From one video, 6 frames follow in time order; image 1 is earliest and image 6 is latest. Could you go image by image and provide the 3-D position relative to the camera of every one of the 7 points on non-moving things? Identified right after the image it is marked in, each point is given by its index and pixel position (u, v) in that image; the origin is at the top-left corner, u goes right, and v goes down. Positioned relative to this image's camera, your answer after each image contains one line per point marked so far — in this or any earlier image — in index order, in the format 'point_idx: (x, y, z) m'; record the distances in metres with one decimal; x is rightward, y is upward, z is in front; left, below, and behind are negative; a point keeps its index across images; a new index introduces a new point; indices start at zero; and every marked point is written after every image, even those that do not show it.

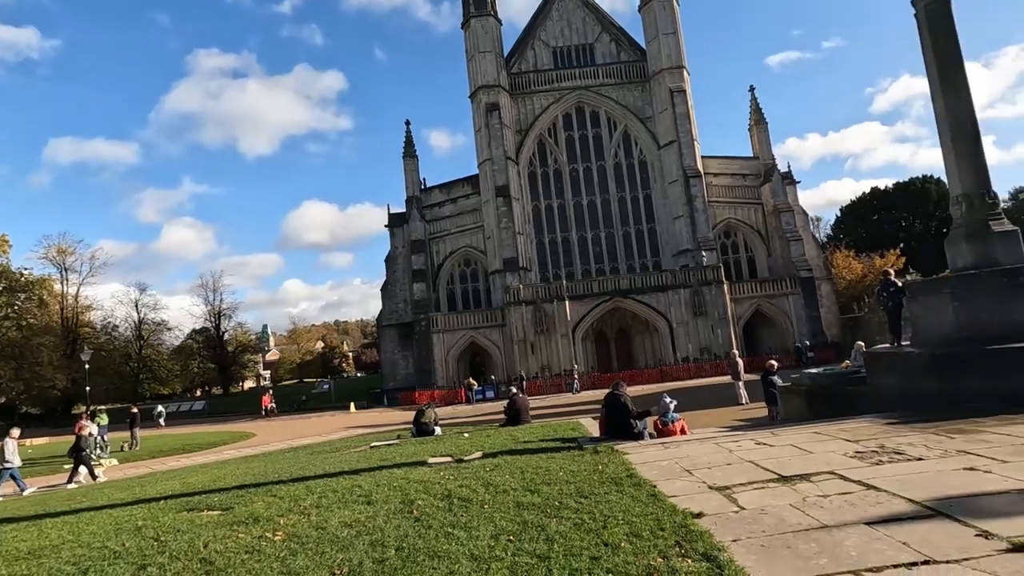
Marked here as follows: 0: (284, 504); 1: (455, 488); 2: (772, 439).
0: (-2.3, -2.2, +5.4) m
1: (-0.5, -1.9, +5.2) m
2: (+2.9, -1.7, +6.0) m
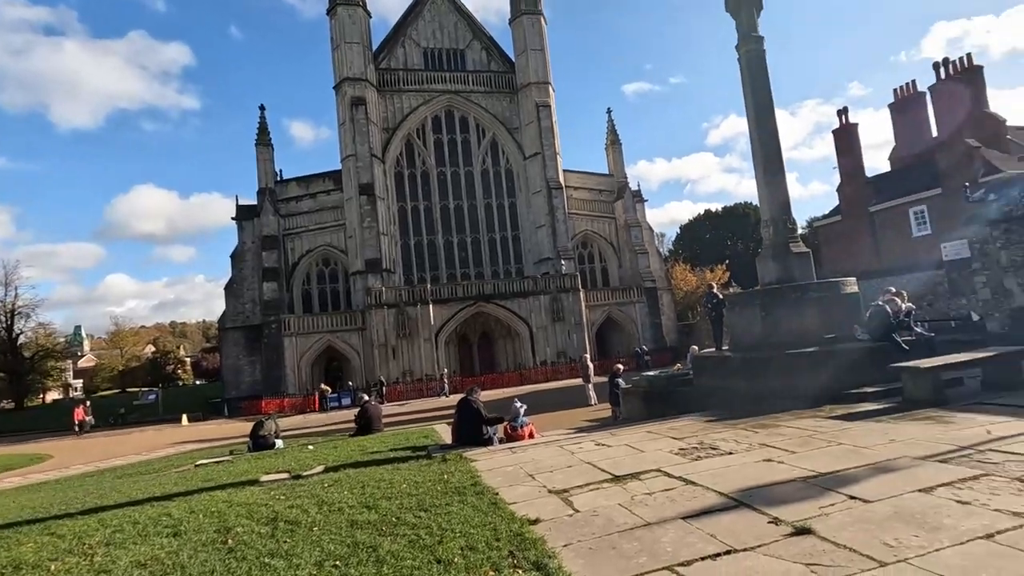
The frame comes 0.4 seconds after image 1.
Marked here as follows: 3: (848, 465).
0: (-3.8, -2.1, +4.5) m
1: (-2.0, -1.9, +4.7) m
2: (+1.1, -1.8, +6.3) m
3: (+2.7, -1.4, +4.3) m
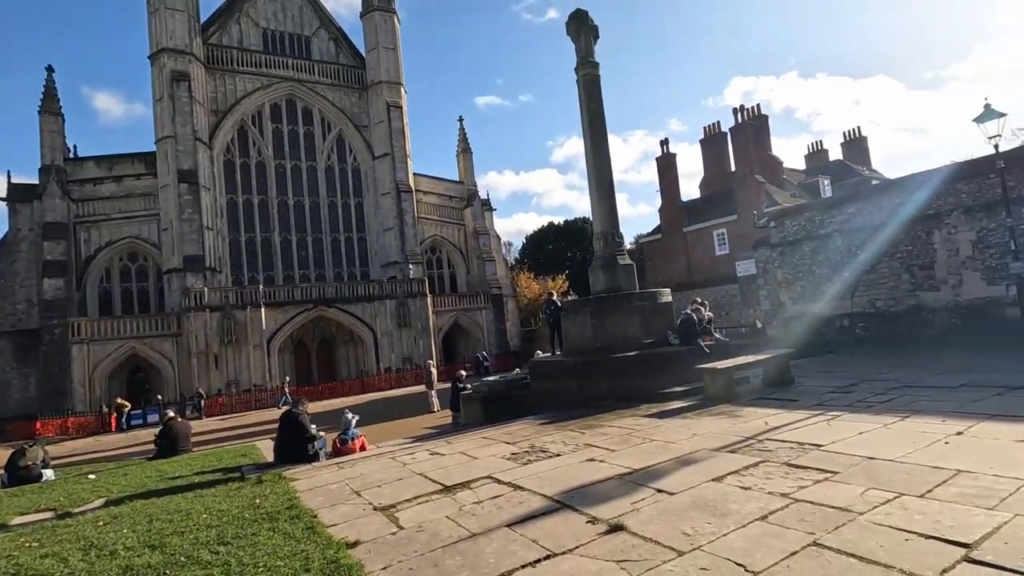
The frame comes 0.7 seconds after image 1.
0: (-5.0, -2.1, +3.1) m
1: (-3.4, -1.9, +3.8) m
2: (-0.8, -1.8, +6.1) m
3: (+1.3, -1.5, +4.7) m
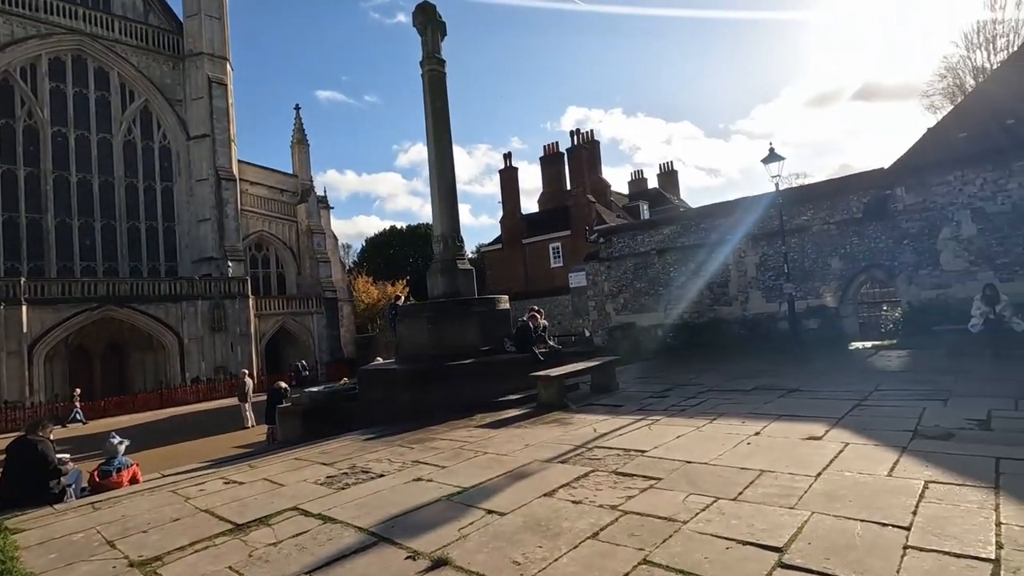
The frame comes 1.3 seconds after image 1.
0: (-5.7, -1.8, +1.0) m
1: (-4.4, -1.8, +2.1) m
2: (-2.6, -1.8, +5.2) m
3: (-0.2, -1.5, +4.3) m
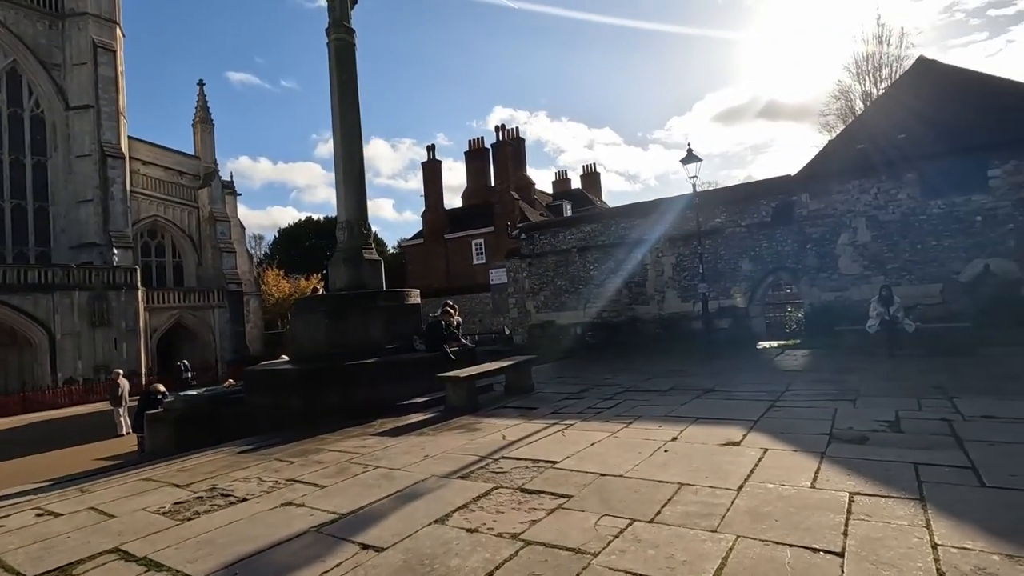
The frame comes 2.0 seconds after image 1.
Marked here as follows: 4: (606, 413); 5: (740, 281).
0: (-6.0, -1.7, -0.4) m
1: (-4.8, -1.6, +0.9) m
2: (-3.4, -1.7, +4.2) m
3: (-0.9, -1.4, +3.7) m
4: (+1.0, -1.4, +5.9) m
5: (+6.1, +0.2, +14.3) m
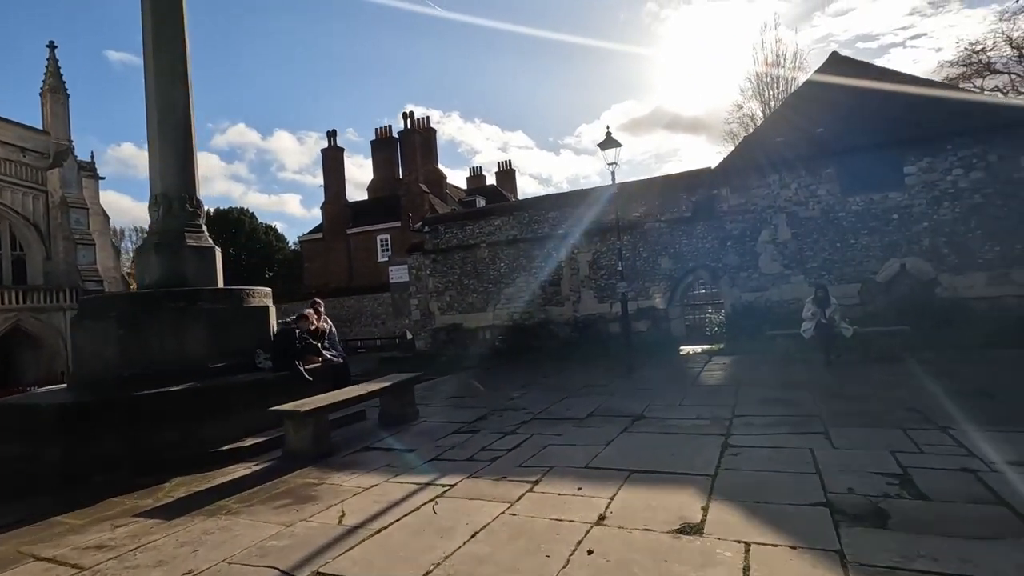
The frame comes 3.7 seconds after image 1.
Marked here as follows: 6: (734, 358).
0: (-6.0, -1.6, -3.1) m
1: (-5.0, -1.6, -1.6) m
2: (-4.2, -1.6, +1.8) m
3: (-1.7, -1.4, +1.7) m
4: (-0.1, -1.4, +4.2) m
5: (+3.6, +0.2, +13.3) m
6: (+3.9, -1.2, +9.4) m
